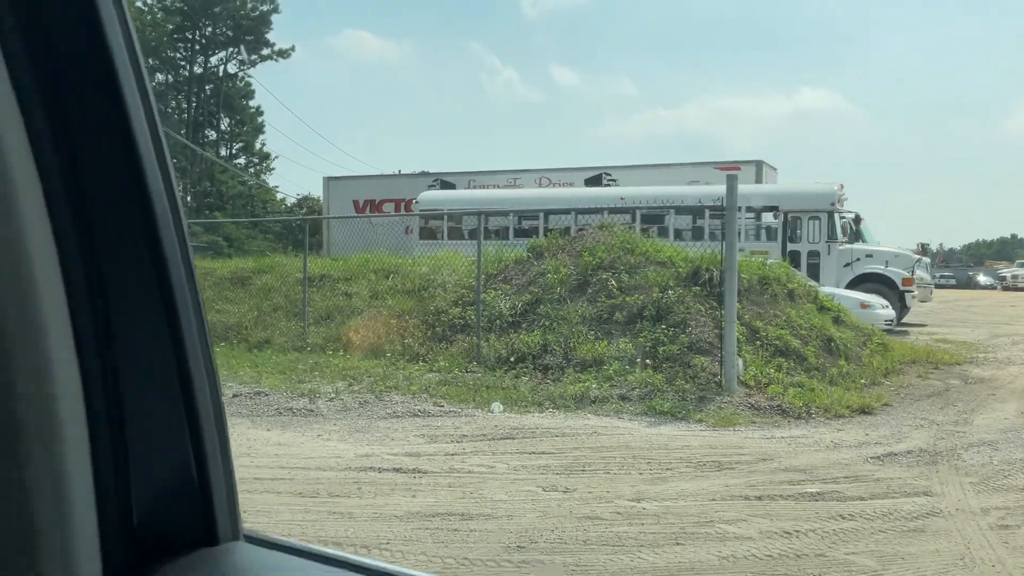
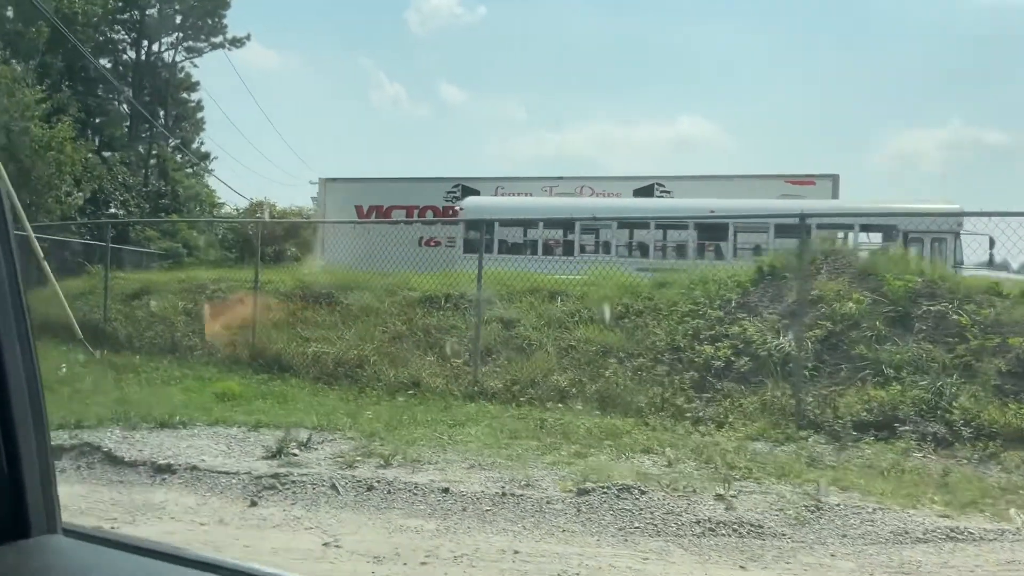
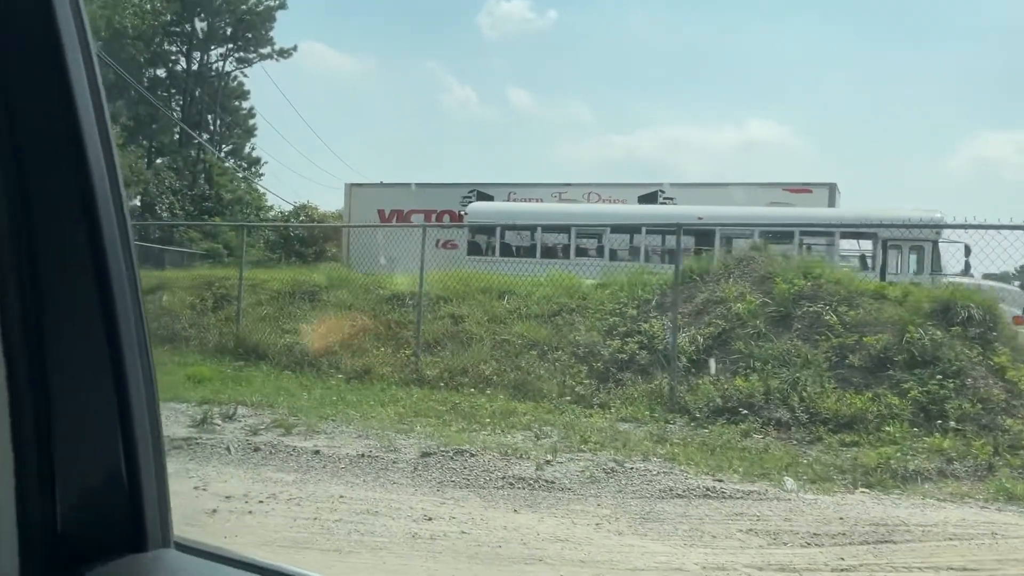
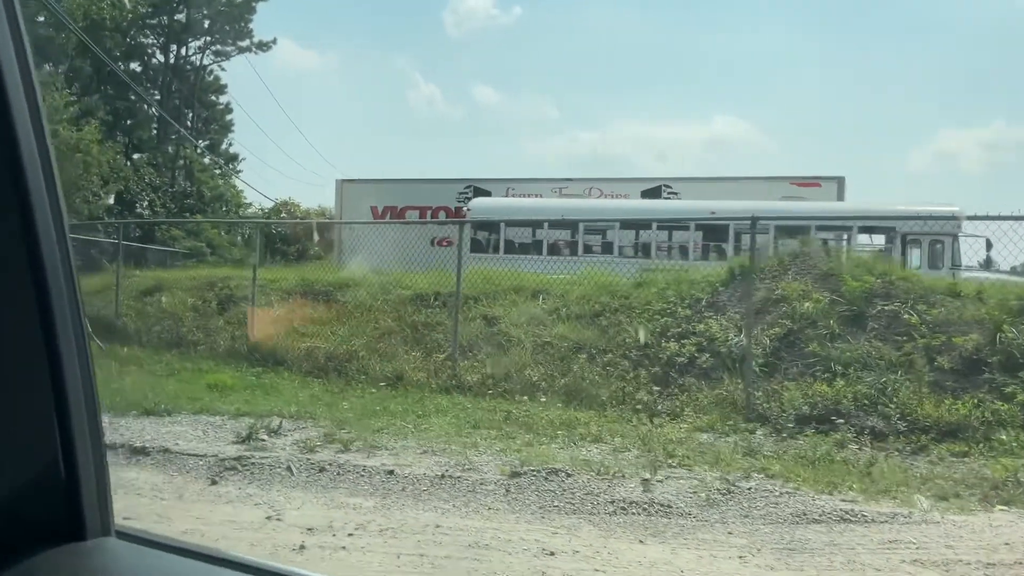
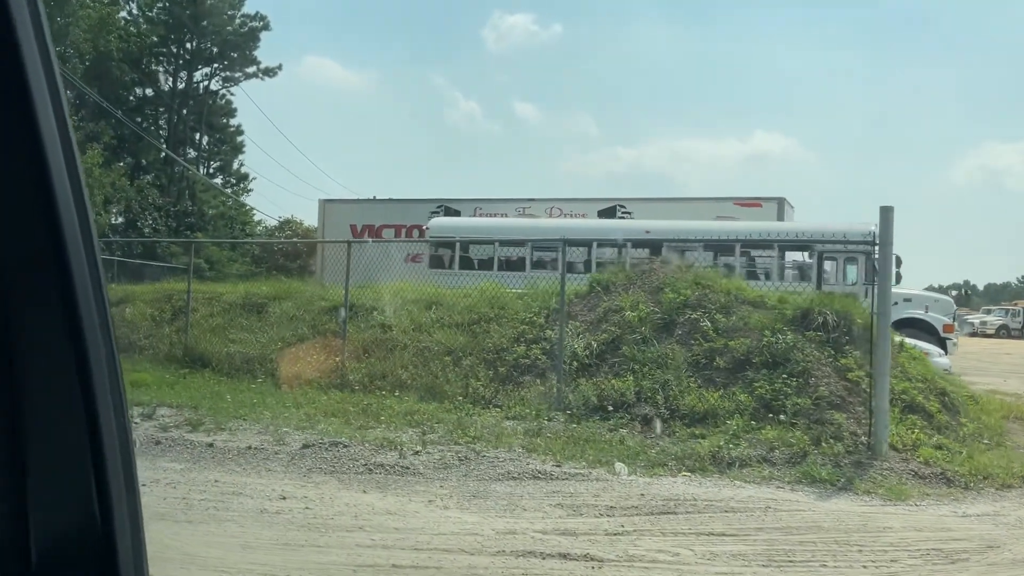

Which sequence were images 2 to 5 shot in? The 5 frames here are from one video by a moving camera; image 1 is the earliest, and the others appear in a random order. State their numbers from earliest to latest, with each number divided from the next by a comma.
5, 3, 4, 2
